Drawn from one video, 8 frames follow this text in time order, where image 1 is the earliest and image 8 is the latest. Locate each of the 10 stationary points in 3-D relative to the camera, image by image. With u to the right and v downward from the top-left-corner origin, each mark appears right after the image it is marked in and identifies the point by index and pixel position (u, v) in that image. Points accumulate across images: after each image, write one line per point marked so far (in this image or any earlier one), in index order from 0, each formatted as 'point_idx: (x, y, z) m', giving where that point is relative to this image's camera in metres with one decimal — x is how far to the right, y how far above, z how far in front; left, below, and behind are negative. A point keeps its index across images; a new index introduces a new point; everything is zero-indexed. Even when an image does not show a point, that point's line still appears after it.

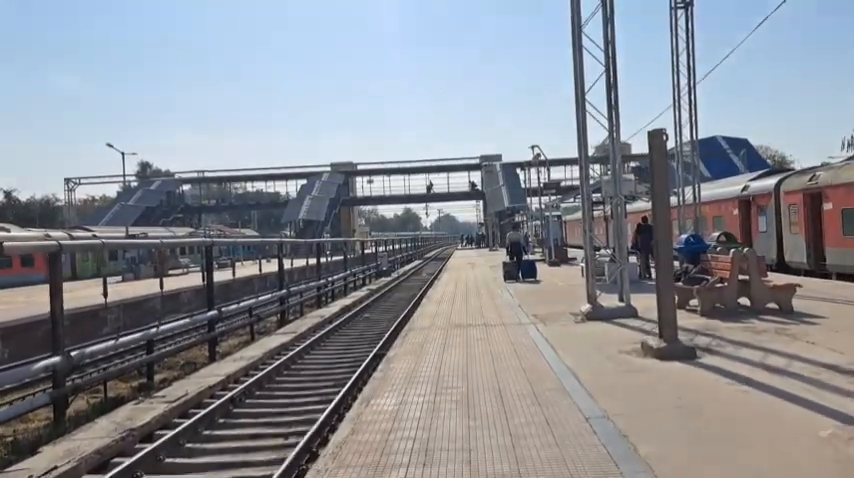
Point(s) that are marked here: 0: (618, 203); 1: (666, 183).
0: (+4.0, +0.7, +14.1) m
1: (+3.1, +0.7, +8.7) m
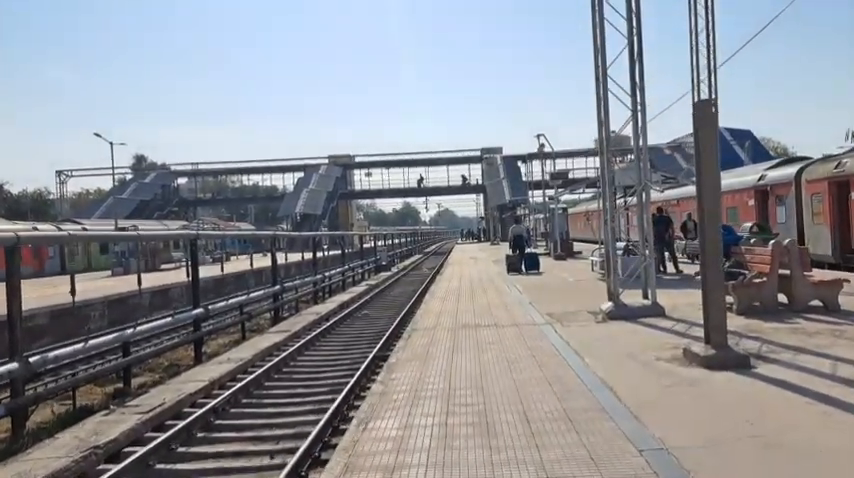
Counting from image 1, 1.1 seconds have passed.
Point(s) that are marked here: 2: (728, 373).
0: (+4.1, +0.9, +12.9) m
1: (+3.1, +0.8, +7.5) m
2: (+3.1, -1.4, +7.1) m
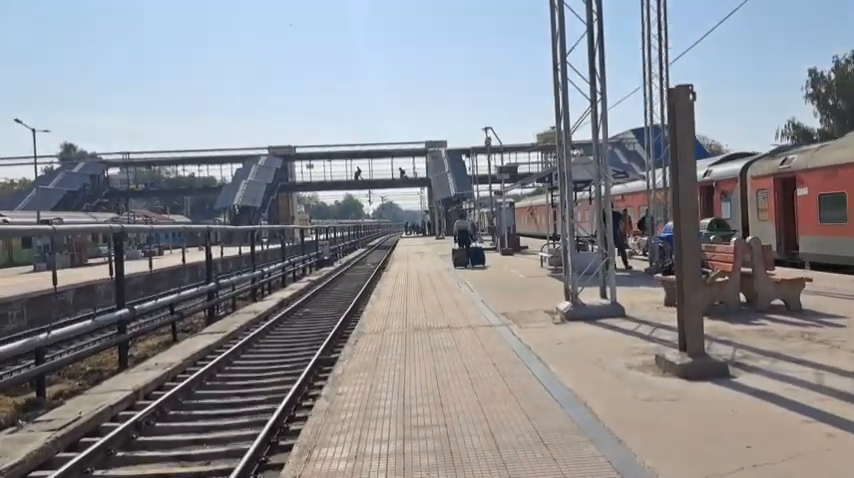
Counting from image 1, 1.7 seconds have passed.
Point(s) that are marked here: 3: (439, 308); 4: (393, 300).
0: (+3.1, +1.0, +12.3) m
1: (+2.7, +0.9, +6.9) m
2: (+2.7, -1.4, +6.5) m
3: (+0.2, -1.3, +13.1) m
4: (-0.8, -1.4, +15.2) m
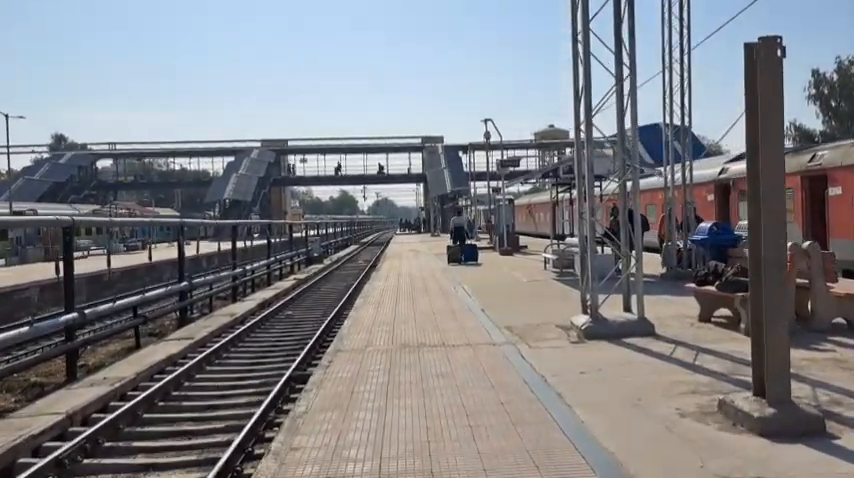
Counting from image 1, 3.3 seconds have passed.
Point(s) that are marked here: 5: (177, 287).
0: (+3.0, +1.0, +10.5) m
1: (+2.6, +0.8, +5.1) m
2: (+2.6, -1.4, +4.7) m
3: (+0.1, -1.3, +11.3) m
4: (-0.9, -1.3, +13.4) m
5: (-6.7, -1.3, +18.2) m
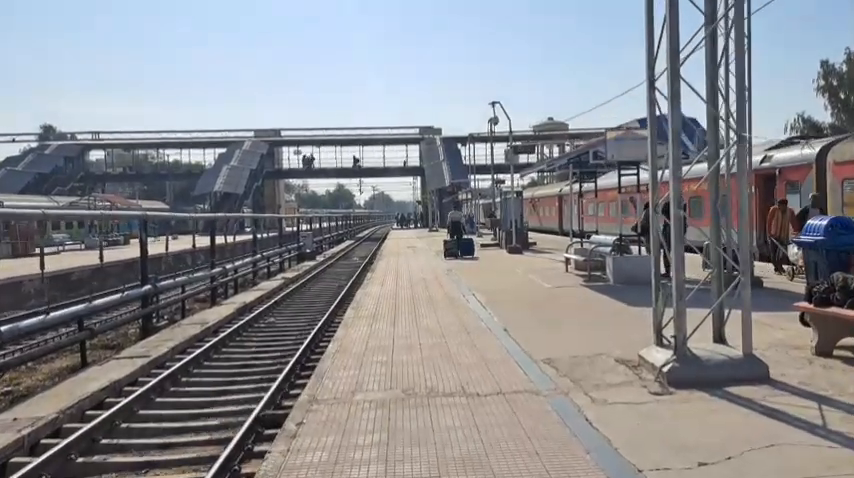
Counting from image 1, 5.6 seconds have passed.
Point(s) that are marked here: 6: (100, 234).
0: (+3.2, +0.9, +7.8) m
1: (+2.8, +0.7, +2.3) m
2: (+2.7, -1.5, +2.0) m
3: (+0.2, -1.3, +8.5) m
4: (-0.8, -1.3, +10.6) m
5: (-6.6, -1.2, +15.4) m
6: (-8.0, +0.1, +16.5) m
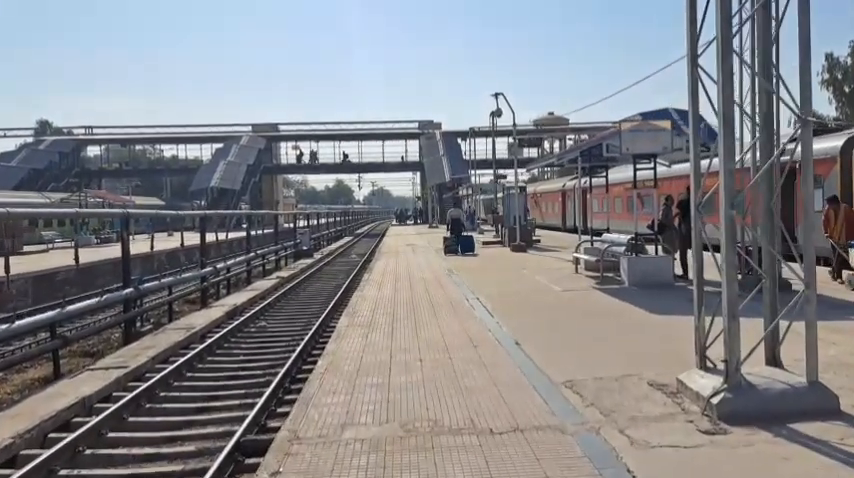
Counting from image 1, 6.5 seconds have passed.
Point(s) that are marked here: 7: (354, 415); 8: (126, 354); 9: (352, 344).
0: (+3.2, +0.9, +6.7) m
1: (+2.8, +0.7, +1.3) m
2: (+2.7, -1.6, +1.0) m
3: (+0.3, -1.4, +7.5) m
4: (-0.8, -1.3, +9.6) m
5: (-6.5, -1.2, +14.4) m
6: (-8.0, +0.1, +15.4) m
7: (-0.6, -1.5, +5.9) m
8: (-5.7, -2.2, +12.8) m
9: (-1.0, -1.4, +9.1) m
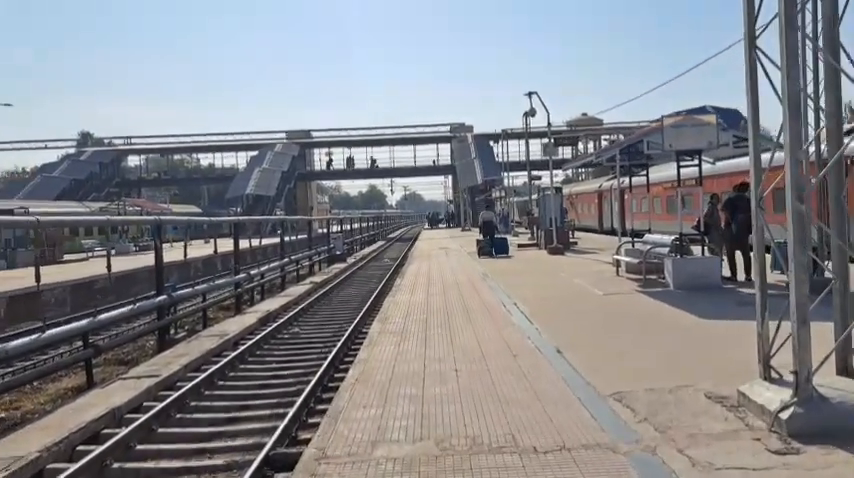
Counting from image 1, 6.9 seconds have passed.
0: (+3.5, +0.9, +6.2) m
1: (+2.8, +0.7, +0.7) m
2: (+2.8, -1.5, +0.4) m
3: (+0.6, -1.4, +7.0) m
4: (-0.3, -1.4, +9.2) m
5: (-5.8, -1.3, +14.3) m
6: (-7.3, -0.1, +15.4) m
7: (-0.3, -1.5, +5.5) m
8: (-5.0, -2.3, +12.7) m
9: (-0.5, -1.4, +8.7) m
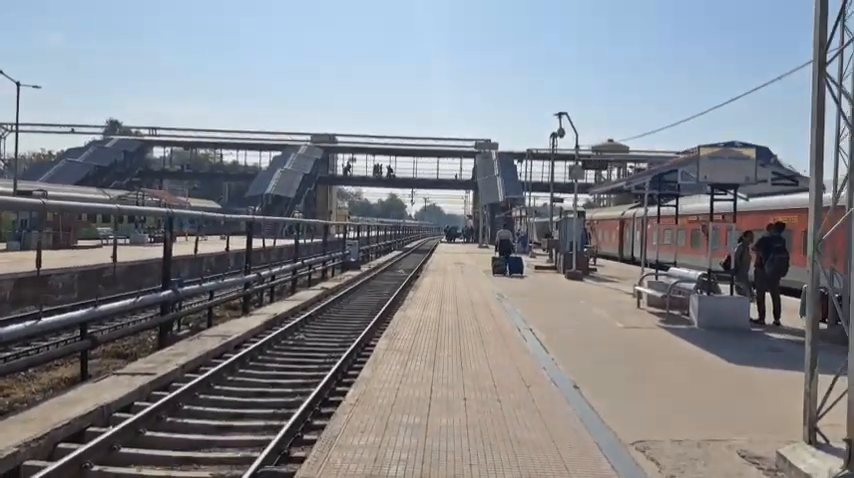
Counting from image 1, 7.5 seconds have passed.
0: (+3.7, +0.5, +5.6) m
1: (+2.9, +0.5, +0.2) m
2: (+2.7, -1.8, -0.2) m
3: (+0.7, -1.6, +6.5) m
4: (-0.2, -1.6, +8.7) m
5: (-5.6, -1.2, +13.9) m
6: (-6.9, +0.2, +15.1) m
7: (-0.3, -1.6, +5.0) m
8: (-4.9, -2.2, +12.2) m
9: (-0.4, -1.6, +8.2) m
